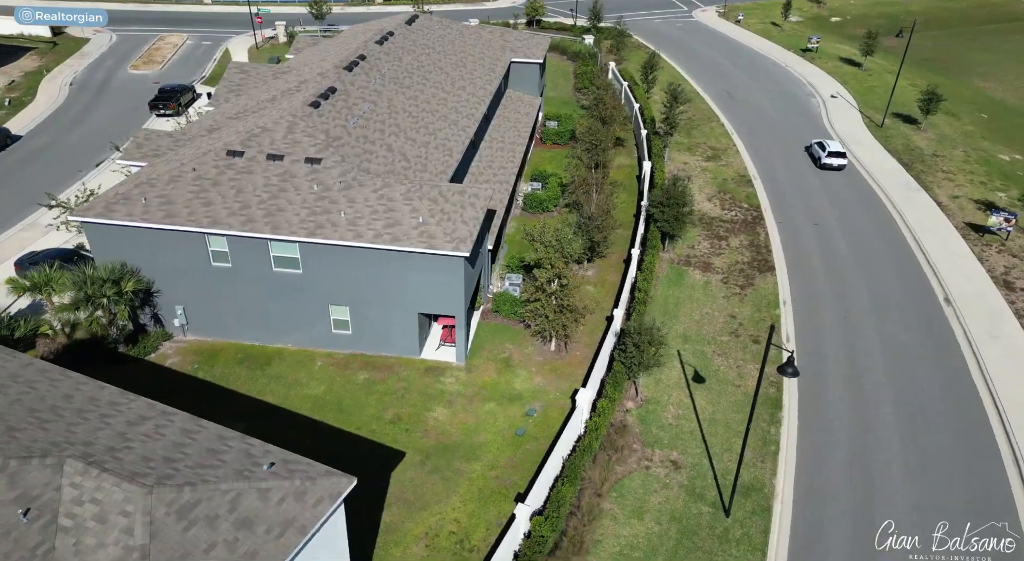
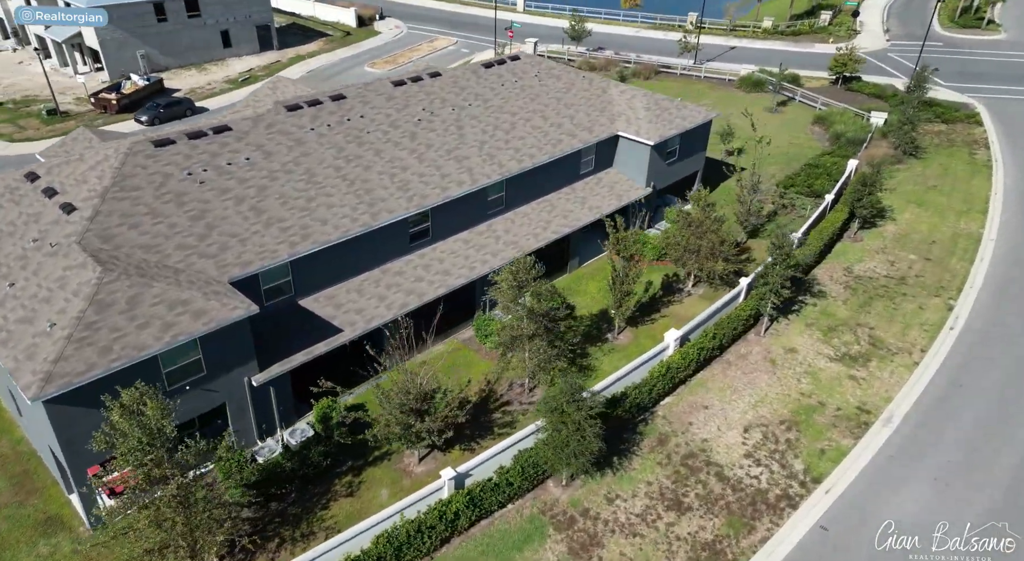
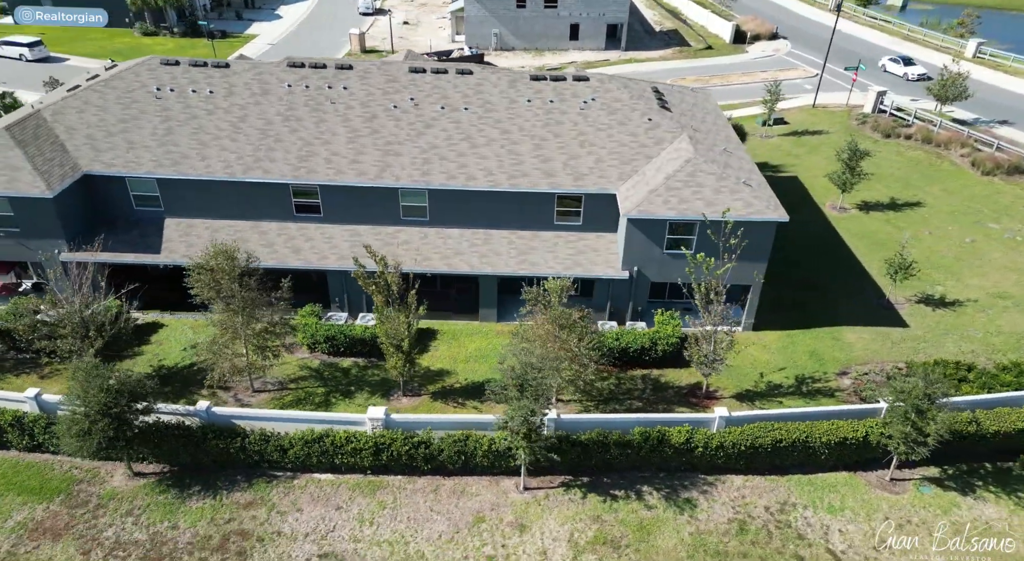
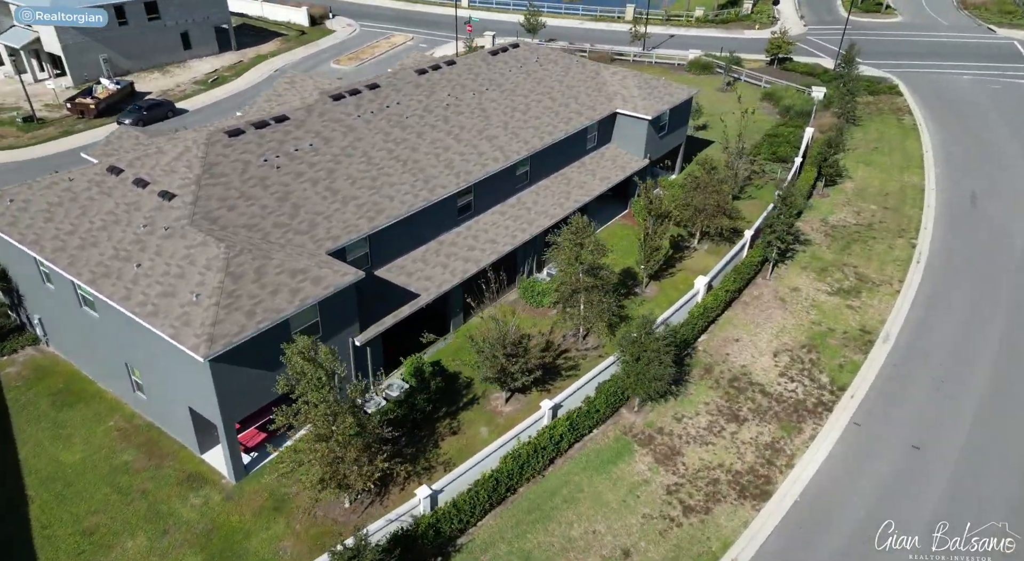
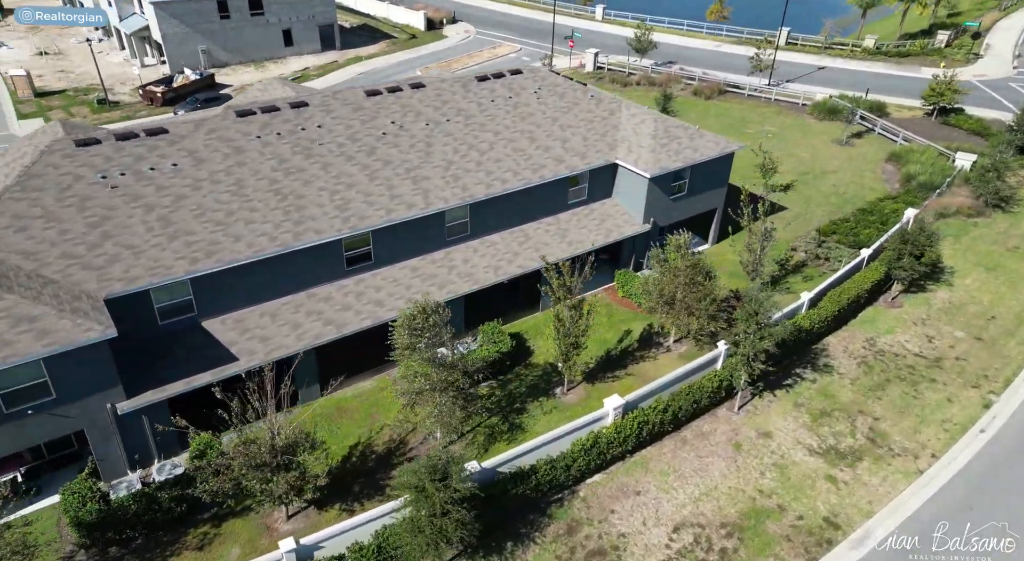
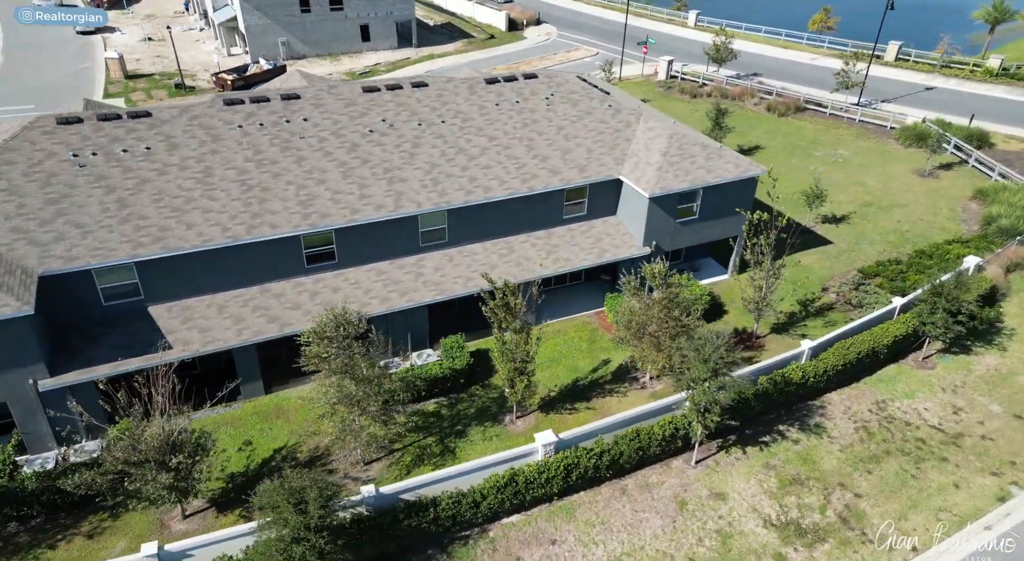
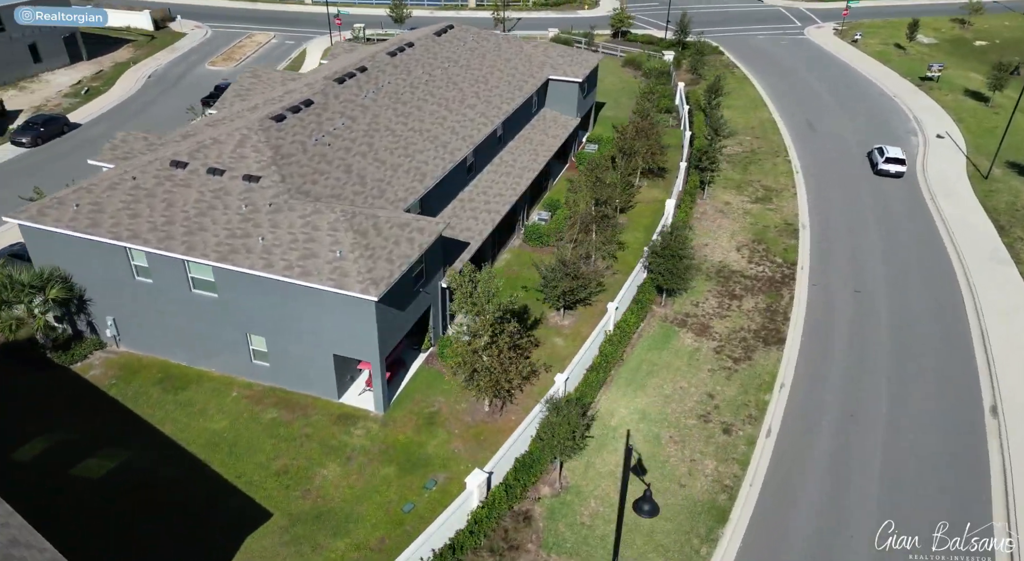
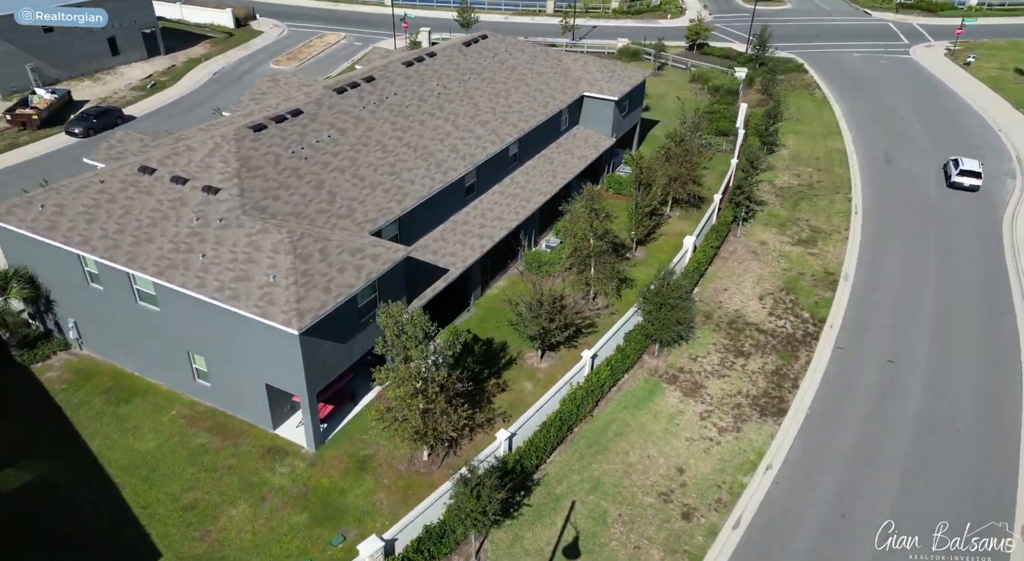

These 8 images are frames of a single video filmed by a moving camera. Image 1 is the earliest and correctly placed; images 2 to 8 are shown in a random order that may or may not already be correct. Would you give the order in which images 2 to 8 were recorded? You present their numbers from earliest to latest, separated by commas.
7, 8, 4, 2, 5, 6, 3
